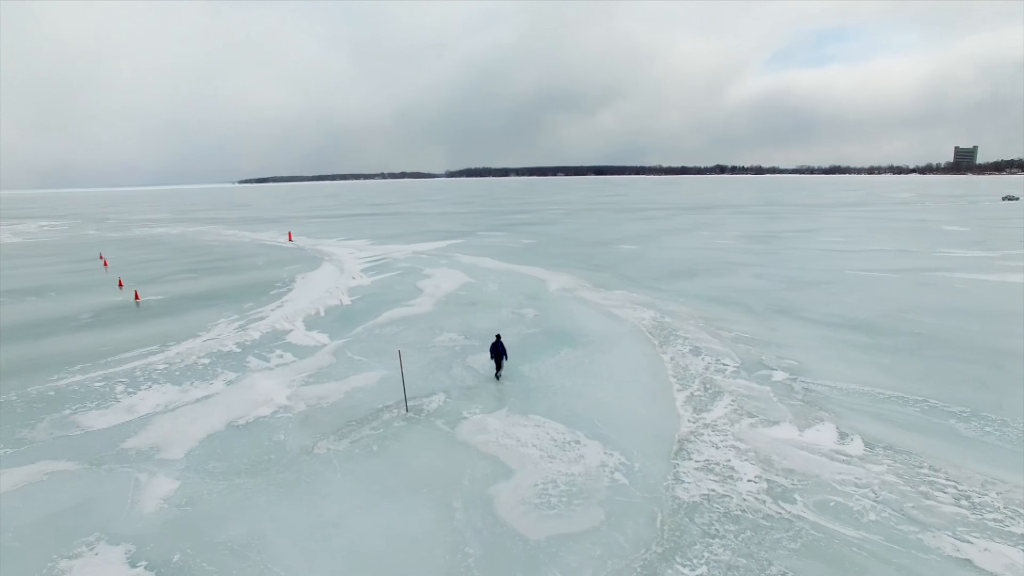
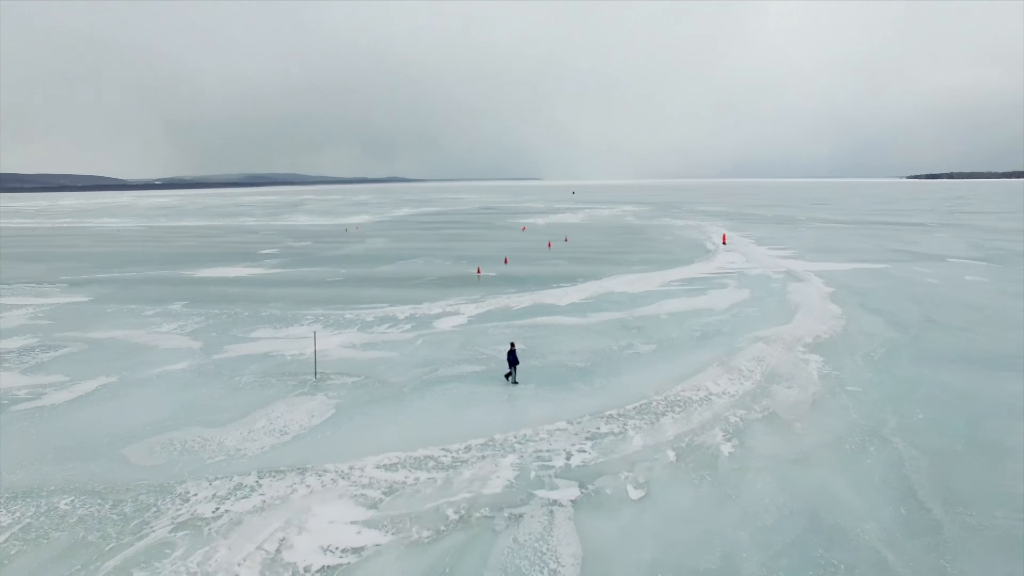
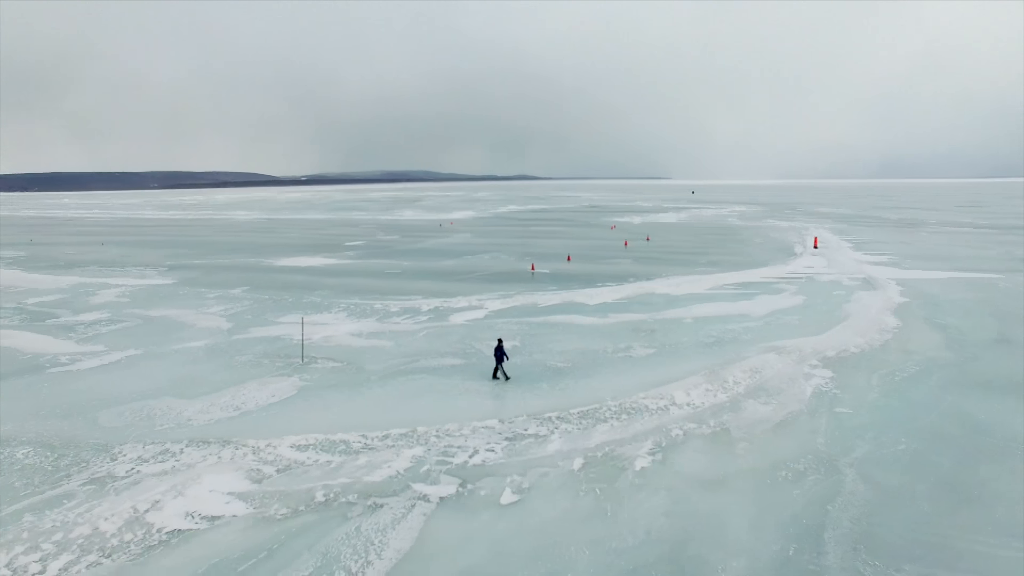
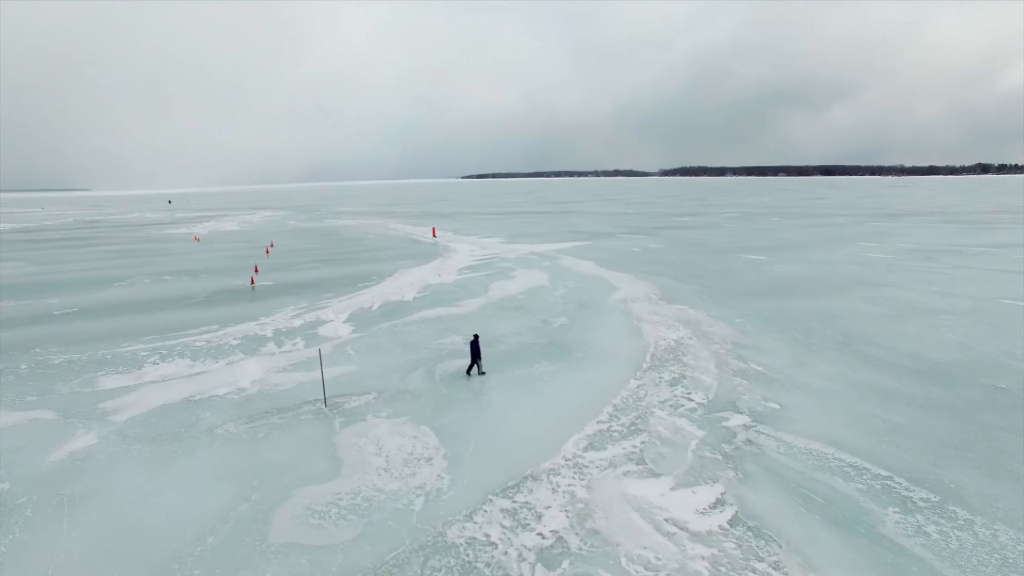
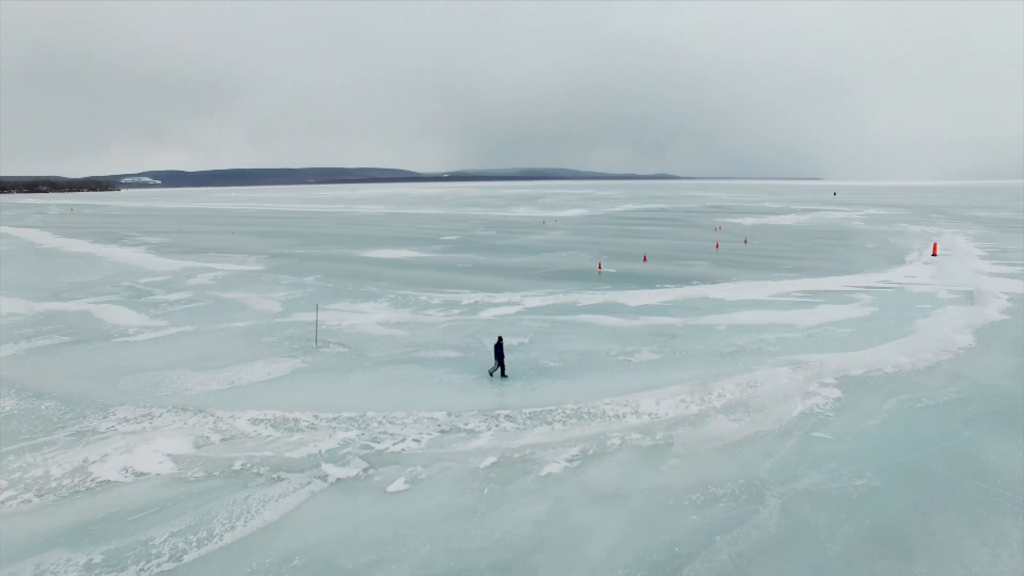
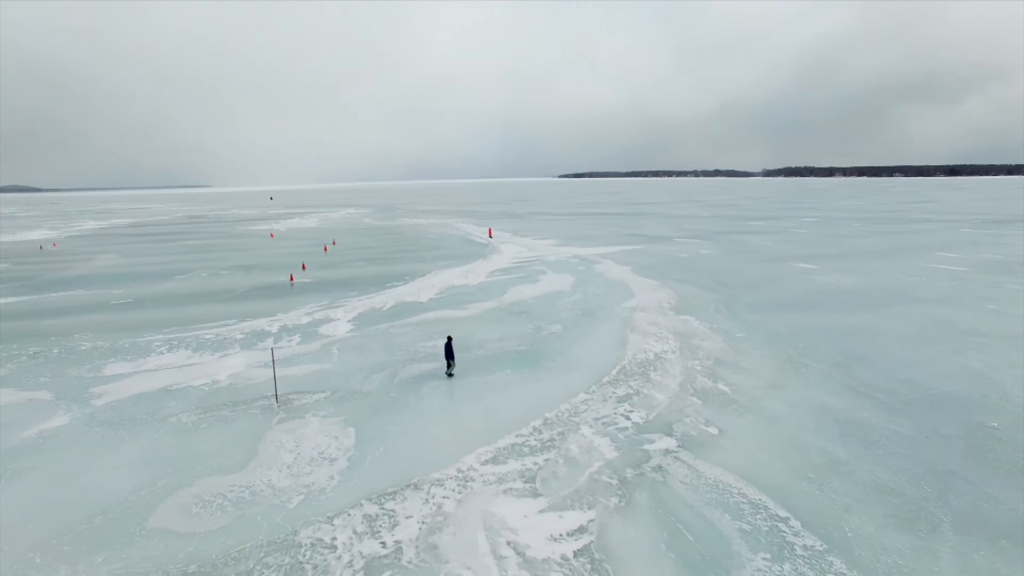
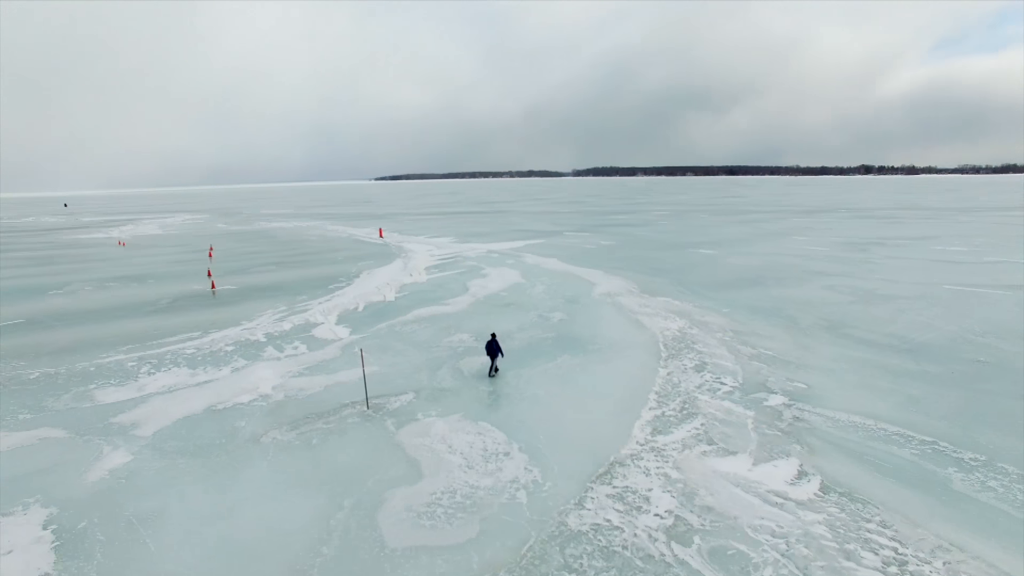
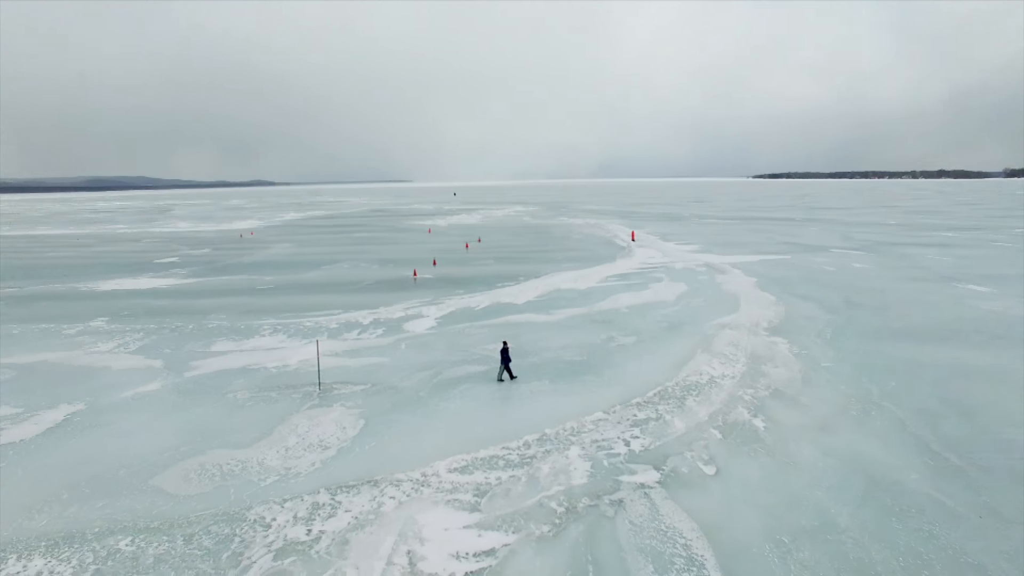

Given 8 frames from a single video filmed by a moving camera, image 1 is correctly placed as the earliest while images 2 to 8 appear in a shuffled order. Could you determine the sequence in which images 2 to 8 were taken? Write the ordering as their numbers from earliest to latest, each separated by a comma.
7, 4, 6, 8, 2, 3, 5
